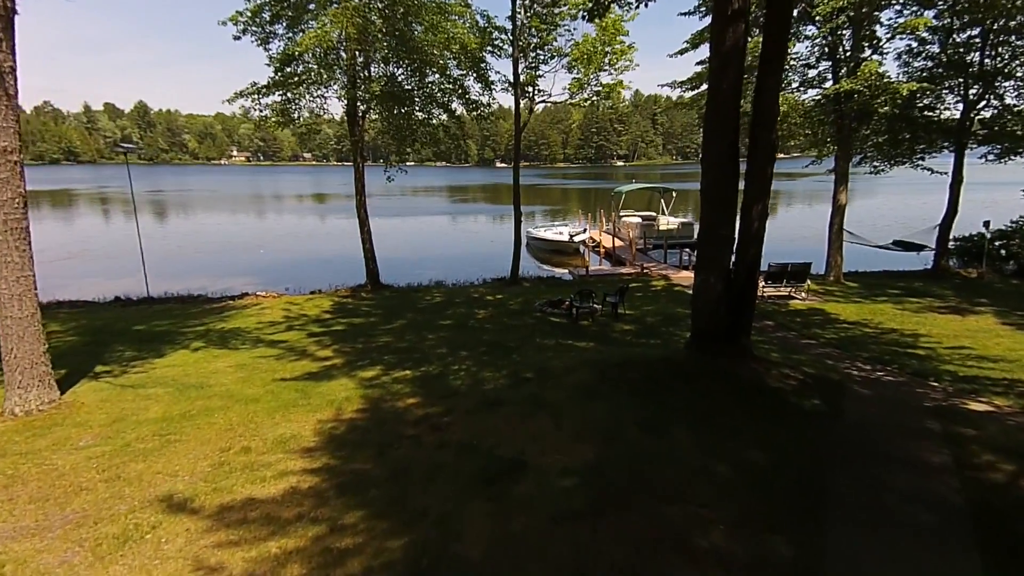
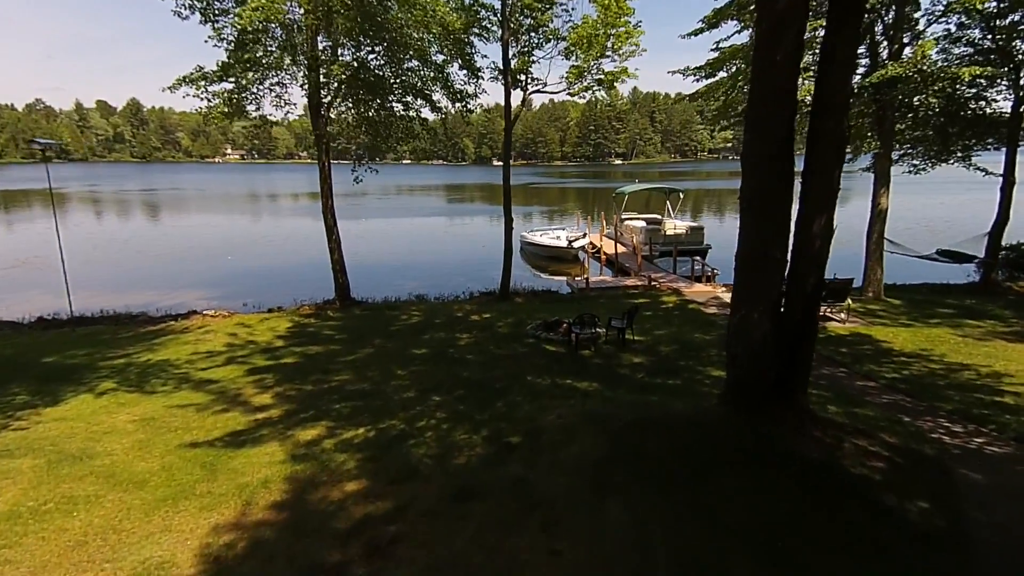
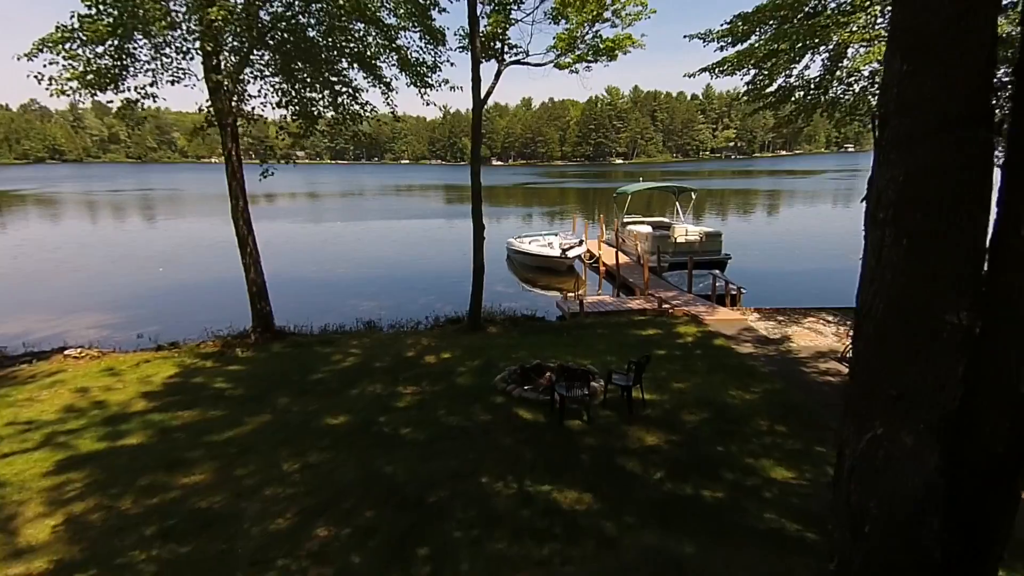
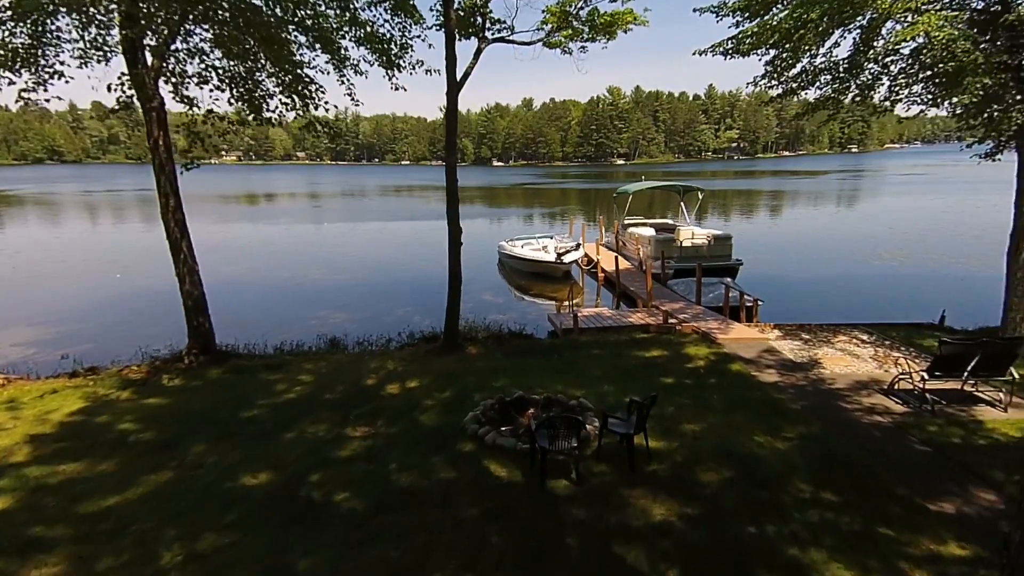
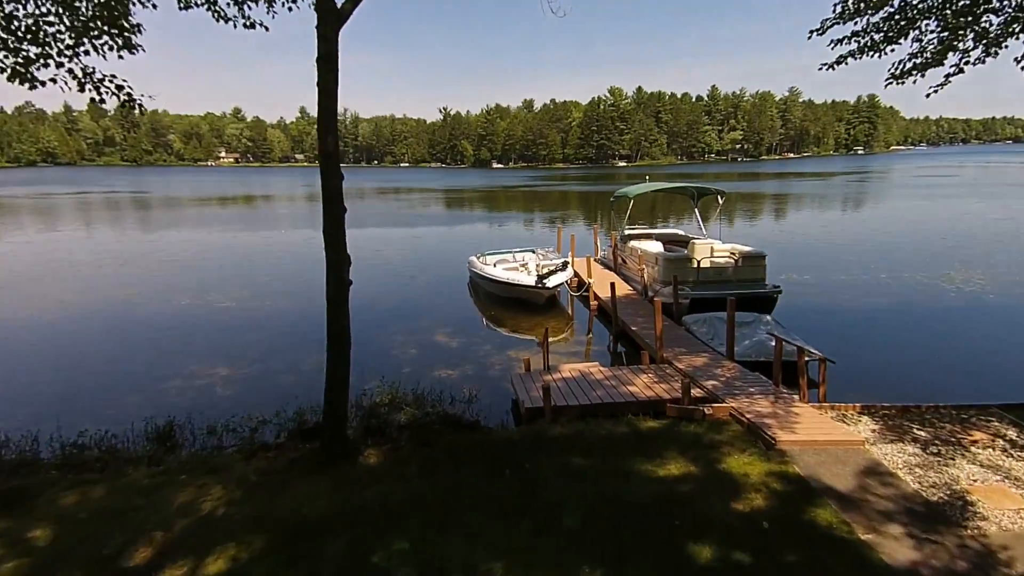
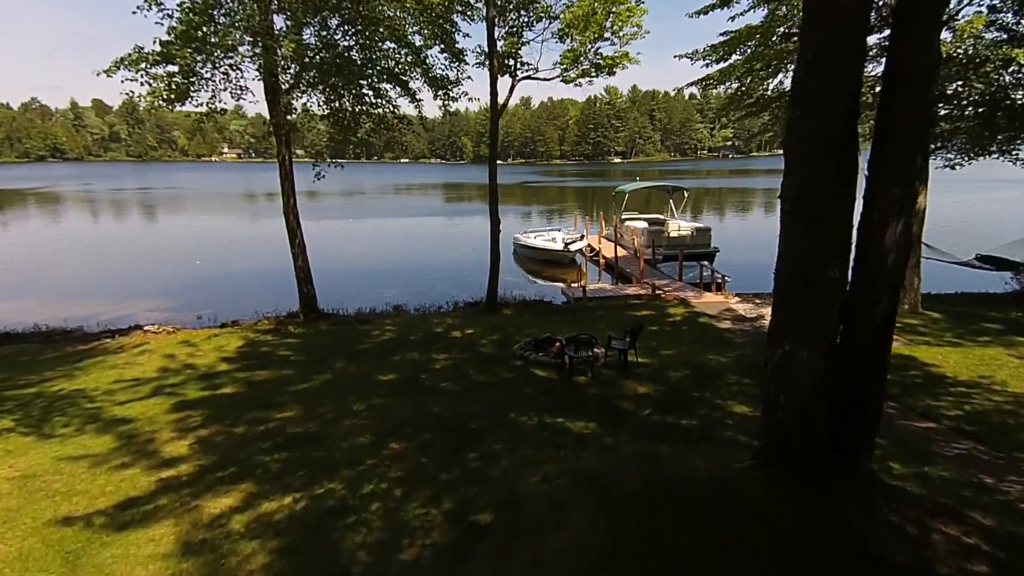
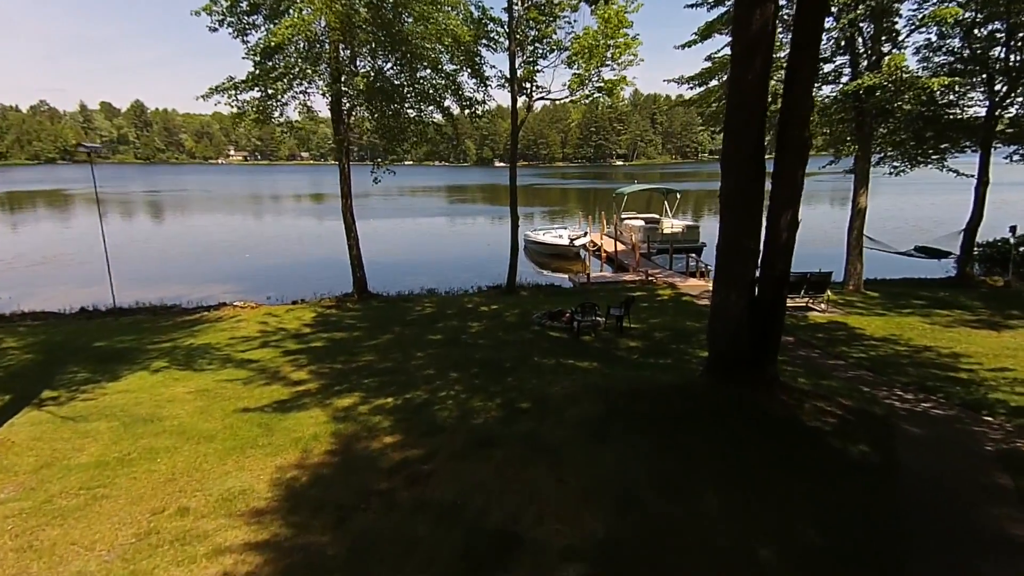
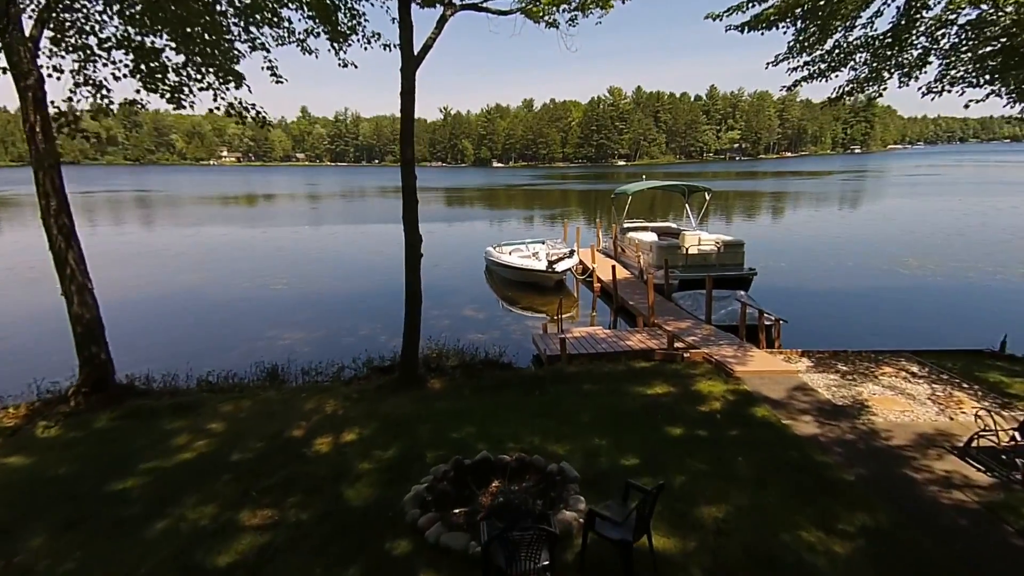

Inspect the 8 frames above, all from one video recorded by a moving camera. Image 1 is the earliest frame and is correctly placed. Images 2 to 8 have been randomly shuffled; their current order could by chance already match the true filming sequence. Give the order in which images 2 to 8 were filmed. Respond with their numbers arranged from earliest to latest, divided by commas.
7, 2, 6, 3, 4, 8, 5
